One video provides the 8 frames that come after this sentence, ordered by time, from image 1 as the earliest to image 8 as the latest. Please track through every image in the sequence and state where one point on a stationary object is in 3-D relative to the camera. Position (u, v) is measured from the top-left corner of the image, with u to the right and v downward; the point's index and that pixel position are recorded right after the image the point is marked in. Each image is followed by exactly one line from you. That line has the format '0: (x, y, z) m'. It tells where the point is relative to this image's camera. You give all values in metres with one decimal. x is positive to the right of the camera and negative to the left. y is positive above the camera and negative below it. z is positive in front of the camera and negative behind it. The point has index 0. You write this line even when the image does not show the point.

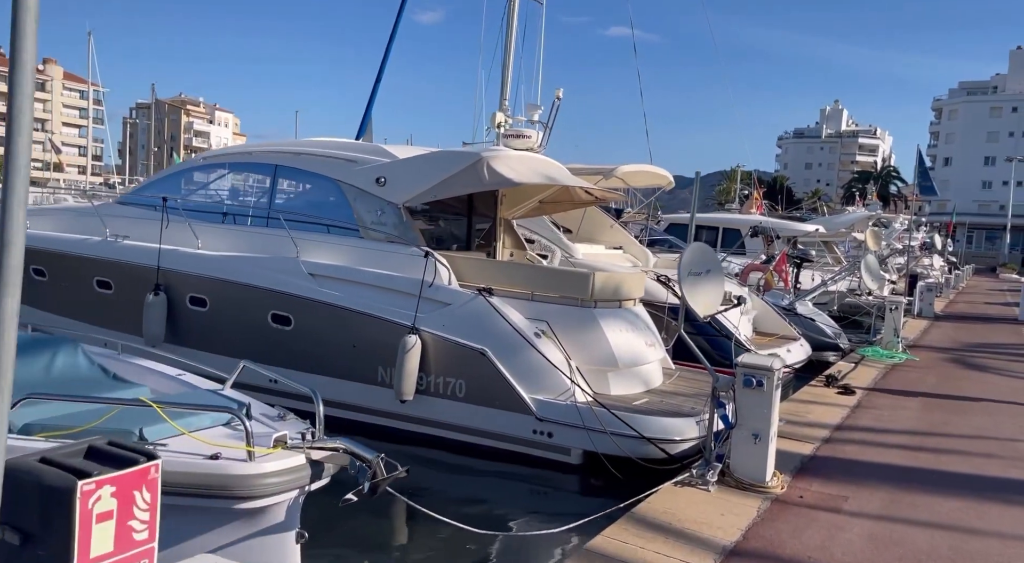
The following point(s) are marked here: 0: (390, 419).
0: (-1.0, -1.2, +7.3) m
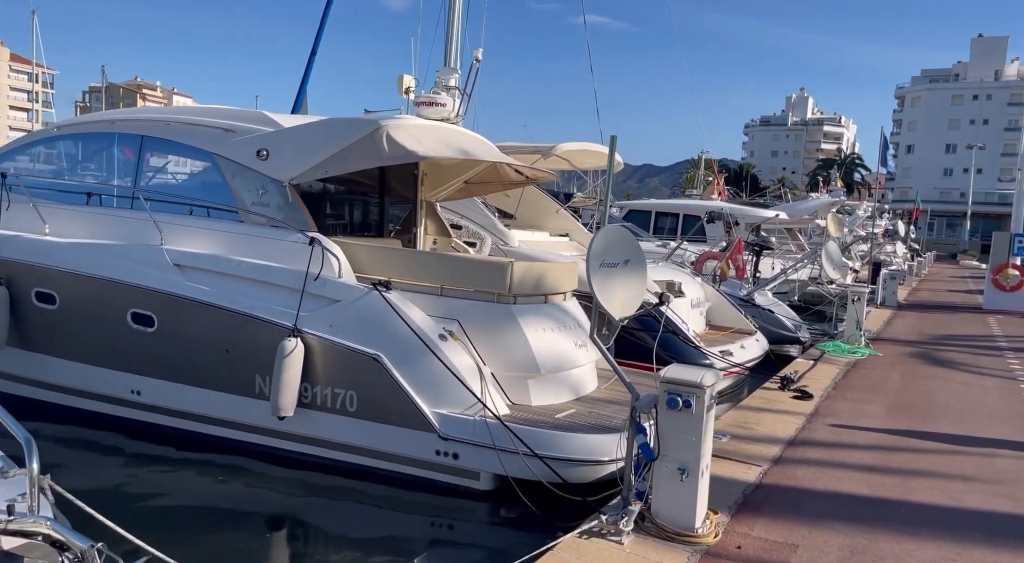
0: (-1.8, -1.2, +6.2) m
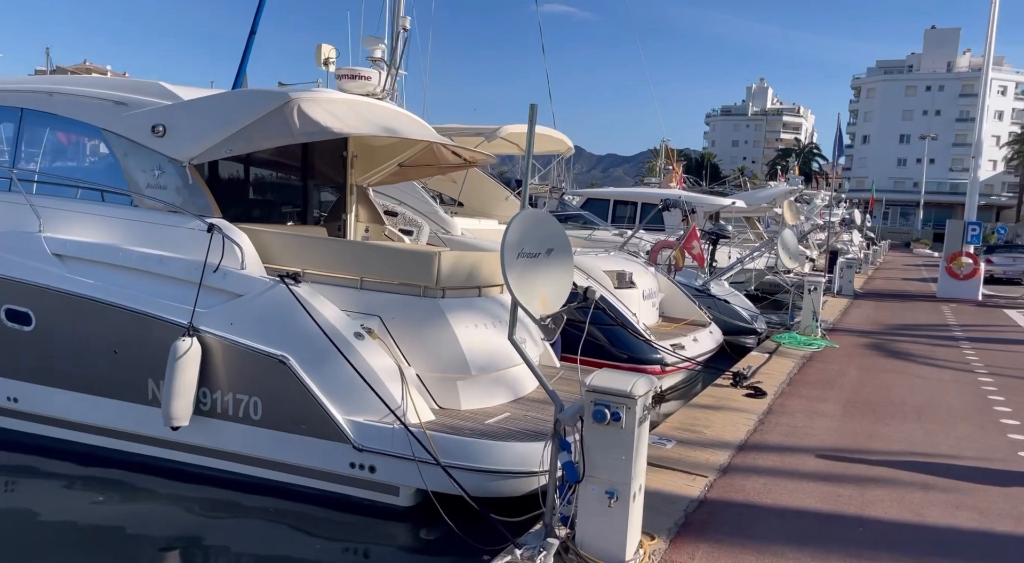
0: (-2.3, -1.1, +5.5) m
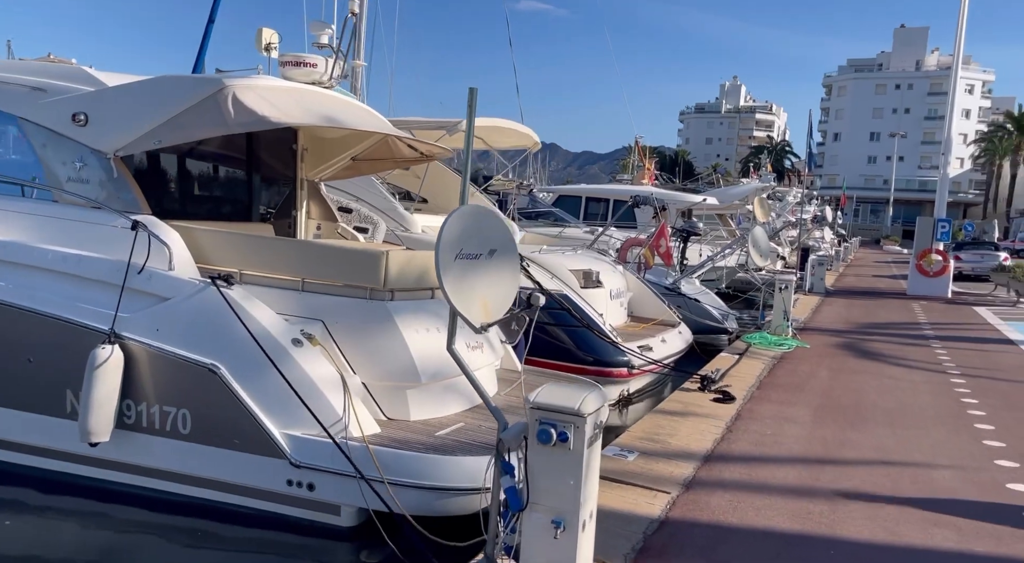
0: (-2.6, -1.1, +5.1) m
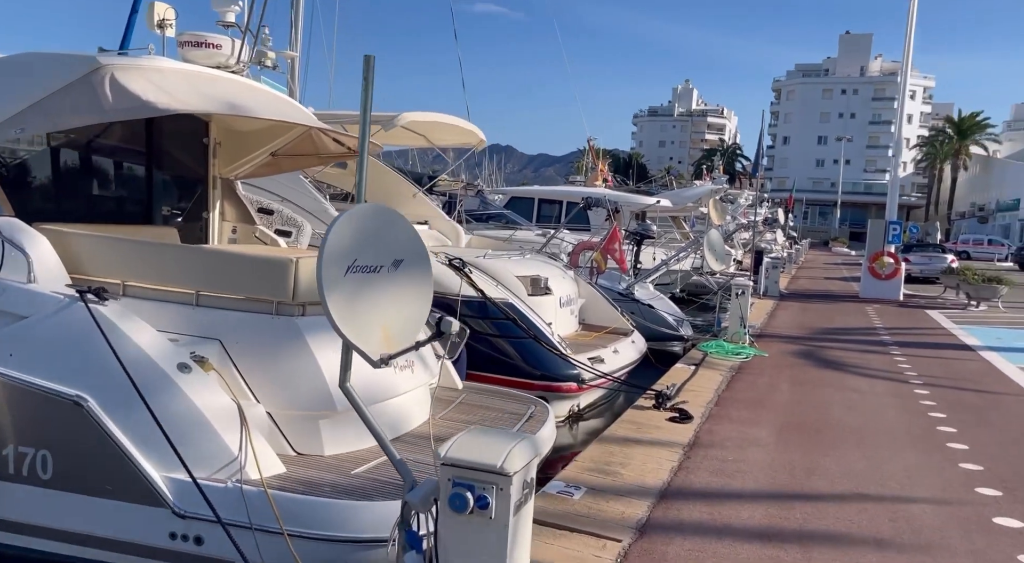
0: (-3.0, -1.2, +4.2) m
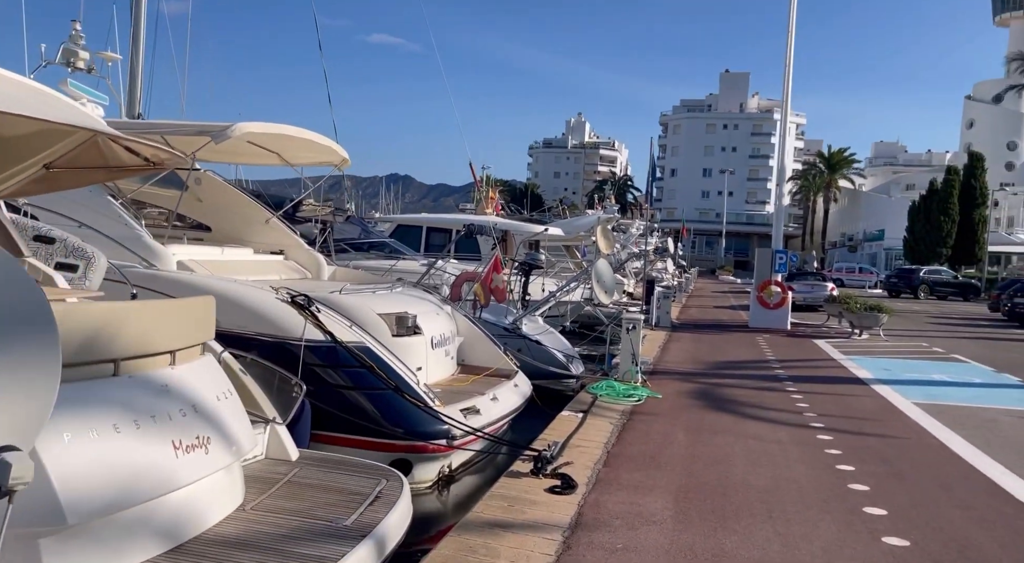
0: (-3.7, -1.4, +2.5) m
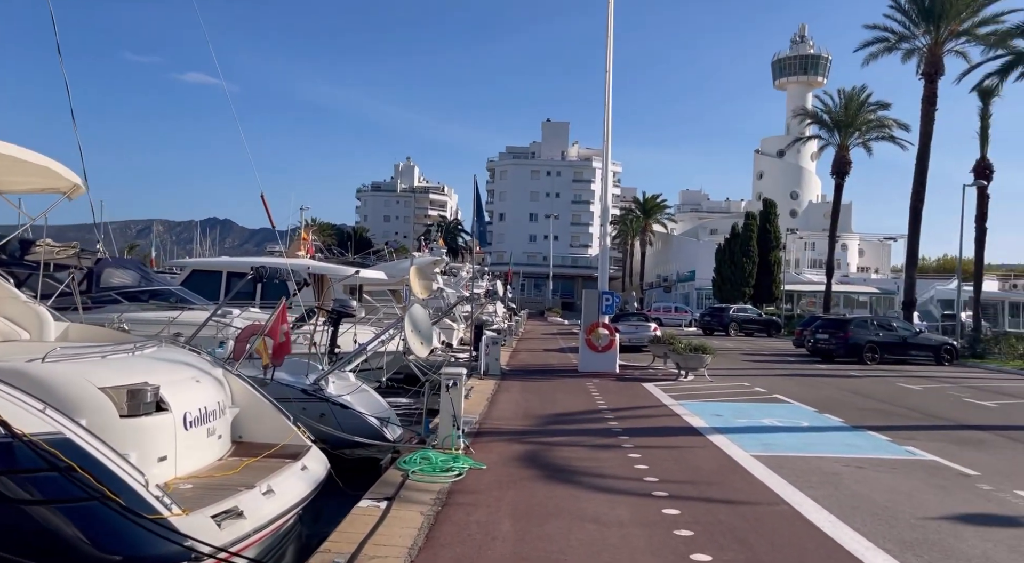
0: (-4.1, -1.6, 0.0) m
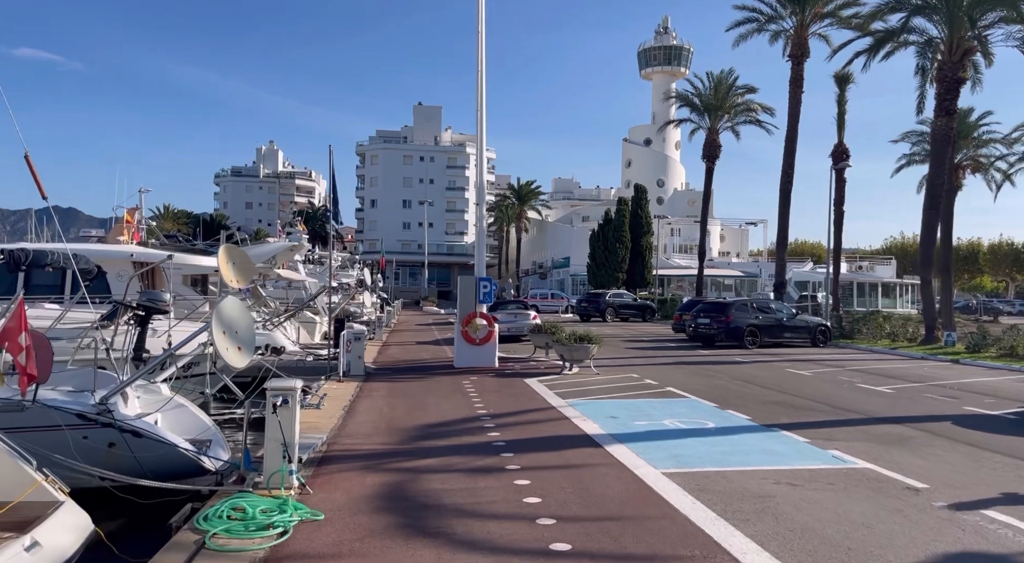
0: (-4.0, -1.7, -3.0) m
